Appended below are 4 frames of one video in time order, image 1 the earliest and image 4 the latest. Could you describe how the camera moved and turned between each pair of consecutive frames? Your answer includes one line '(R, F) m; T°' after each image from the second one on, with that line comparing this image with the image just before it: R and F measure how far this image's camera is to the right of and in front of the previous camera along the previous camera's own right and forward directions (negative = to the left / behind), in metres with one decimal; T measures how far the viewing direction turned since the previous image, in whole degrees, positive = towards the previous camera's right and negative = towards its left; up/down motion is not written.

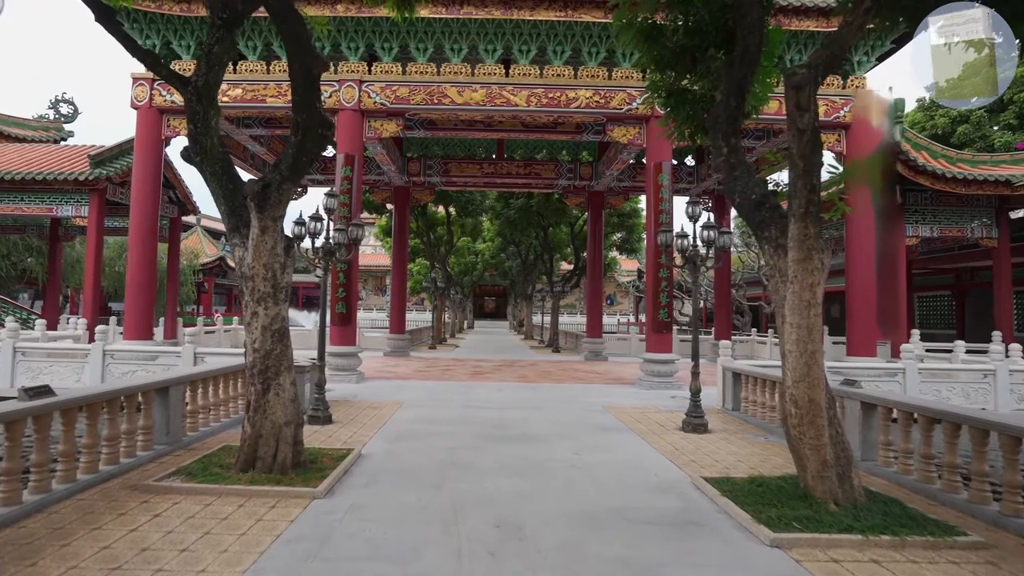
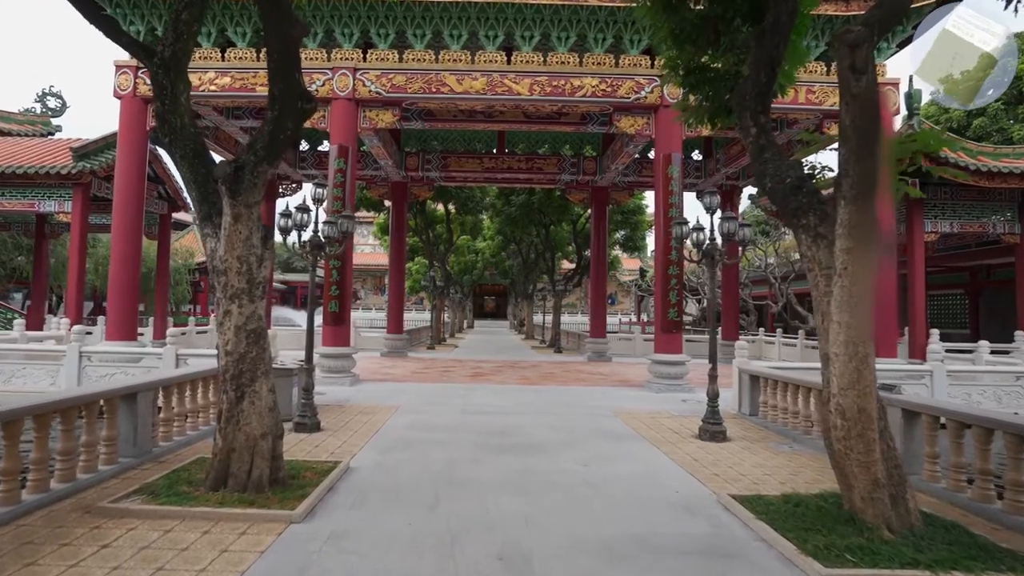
(0.0, +0.5) m; 0°
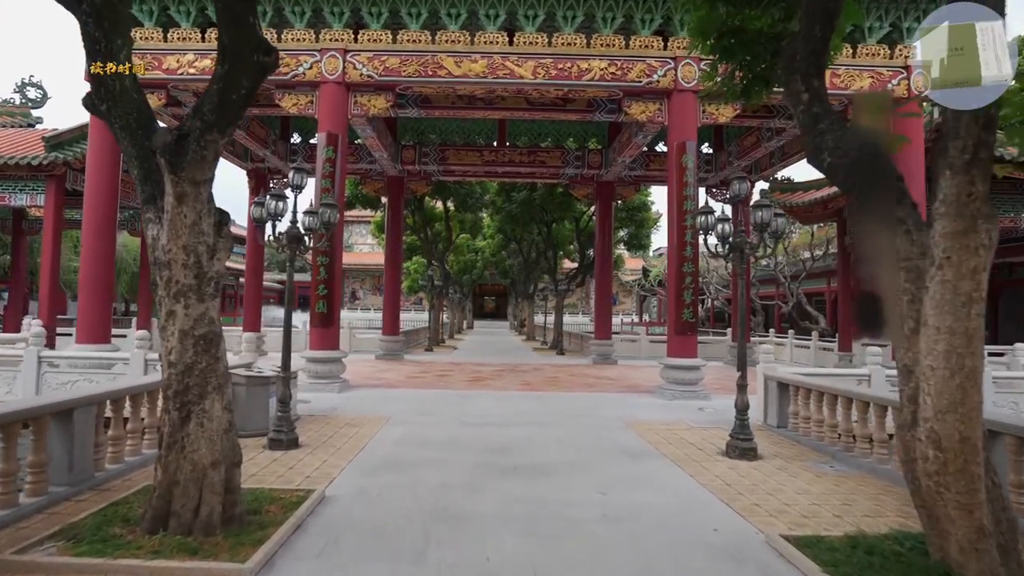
(0.0, +0.7) m; 0°
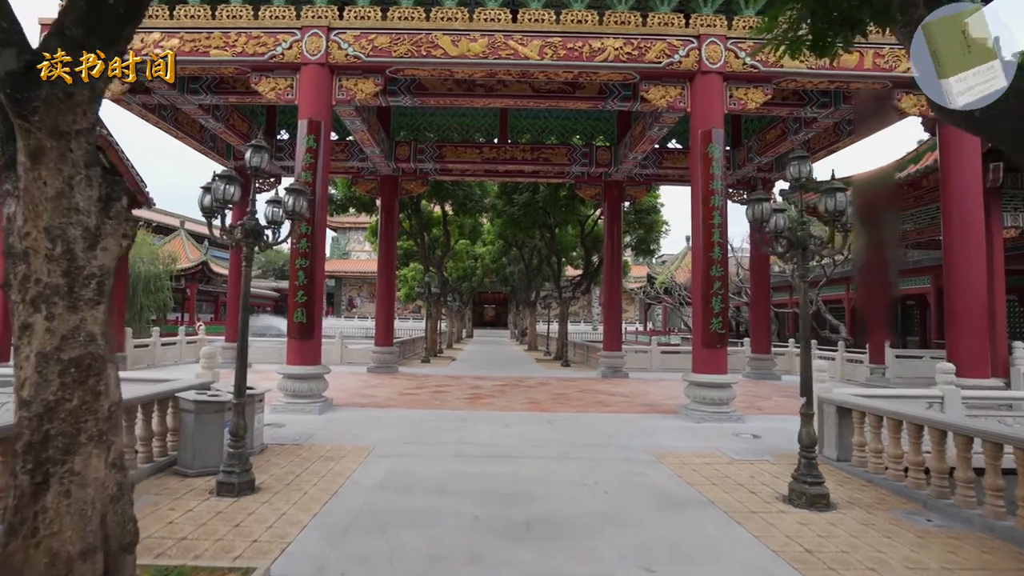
(-0.1, +1.1) m; 0°
